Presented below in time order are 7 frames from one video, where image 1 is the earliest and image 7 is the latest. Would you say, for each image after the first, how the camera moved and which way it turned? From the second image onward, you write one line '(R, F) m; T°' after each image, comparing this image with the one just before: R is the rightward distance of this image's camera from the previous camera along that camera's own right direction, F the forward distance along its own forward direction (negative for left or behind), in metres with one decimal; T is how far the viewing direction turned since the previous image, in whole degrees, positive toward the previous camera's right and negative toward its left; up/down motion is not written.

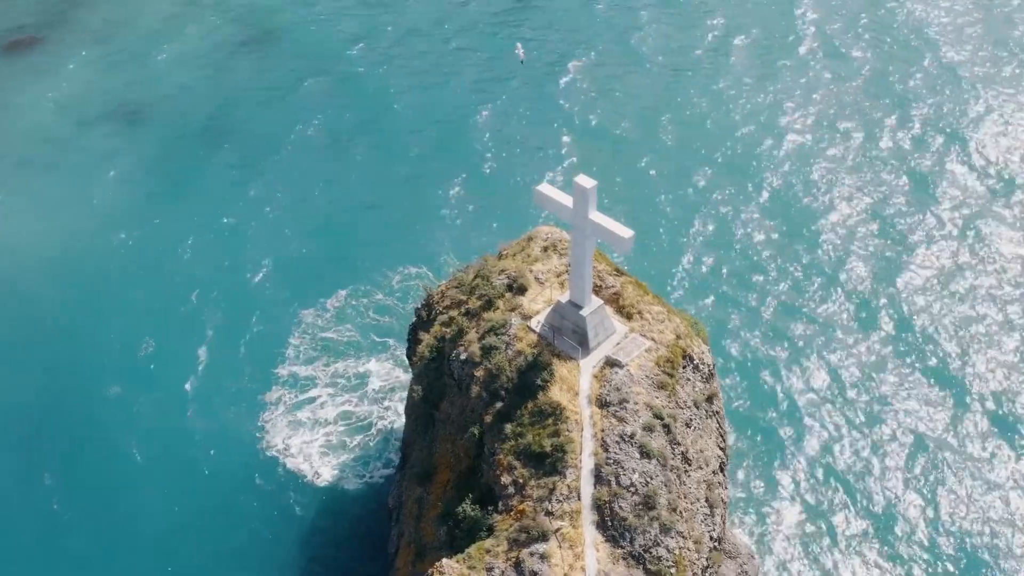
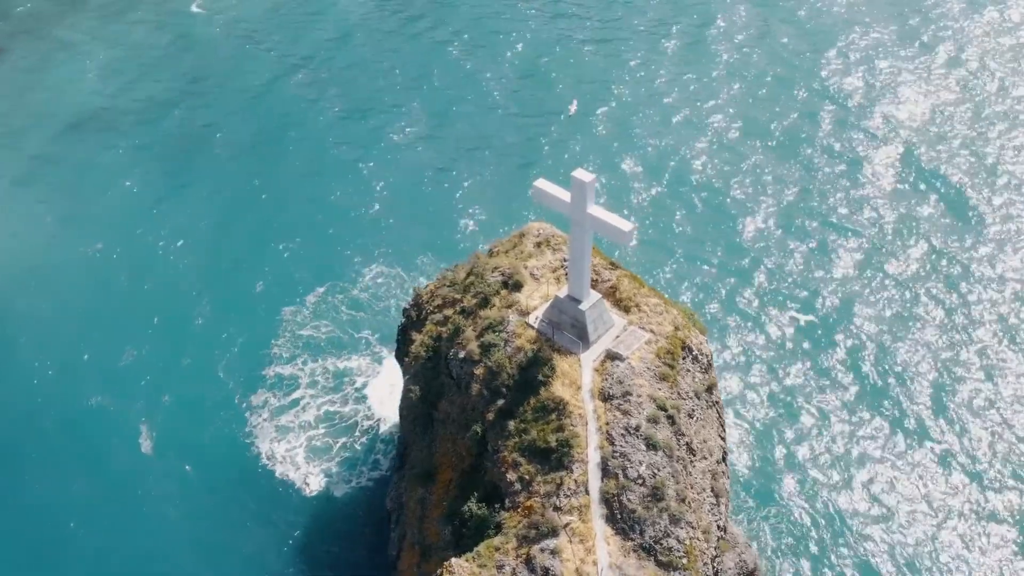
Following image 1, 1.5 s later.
(-1.1, +0.1) m; +2°
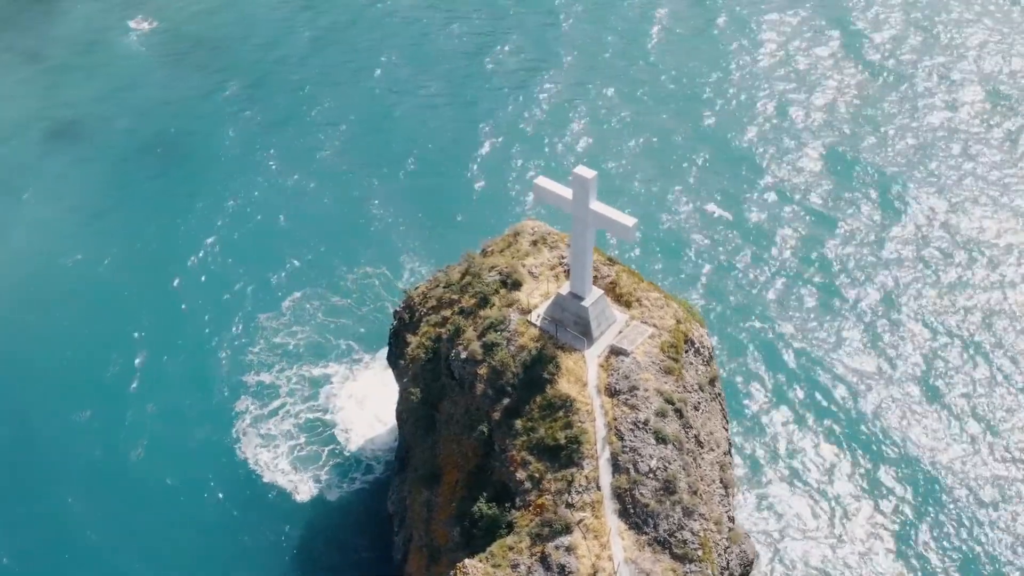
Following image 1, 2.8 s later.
(-1.3, +0.1) m; +2°
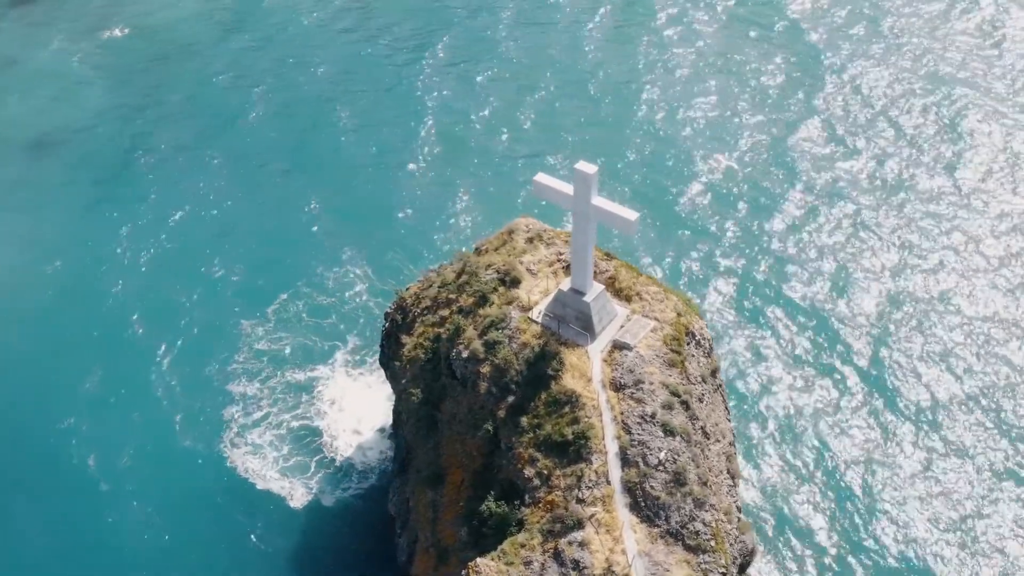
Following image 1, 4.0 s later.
(-1.2, +0.1) m; +2°
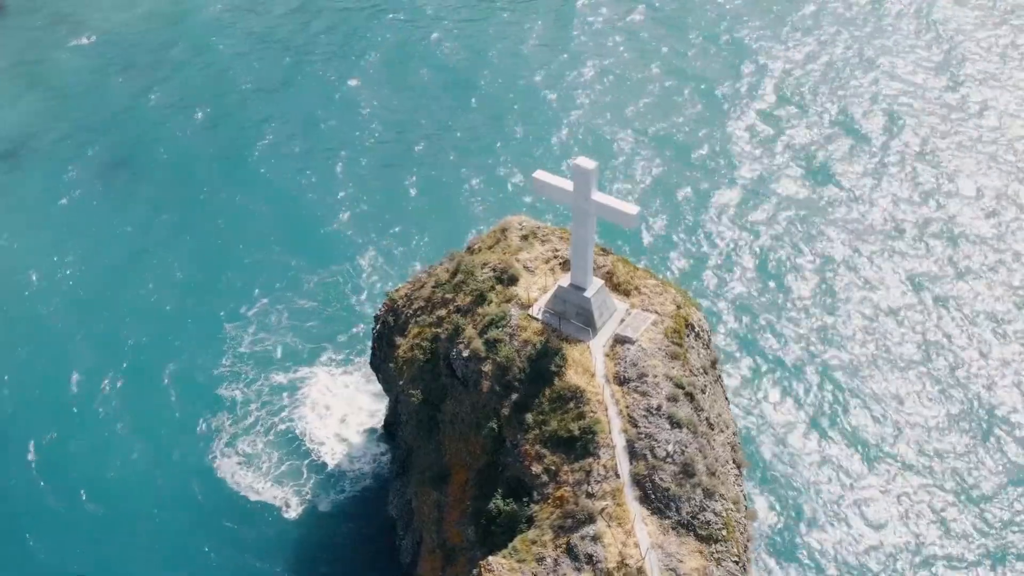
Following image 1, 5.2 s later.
(-1.2, 0.0) m; +2°
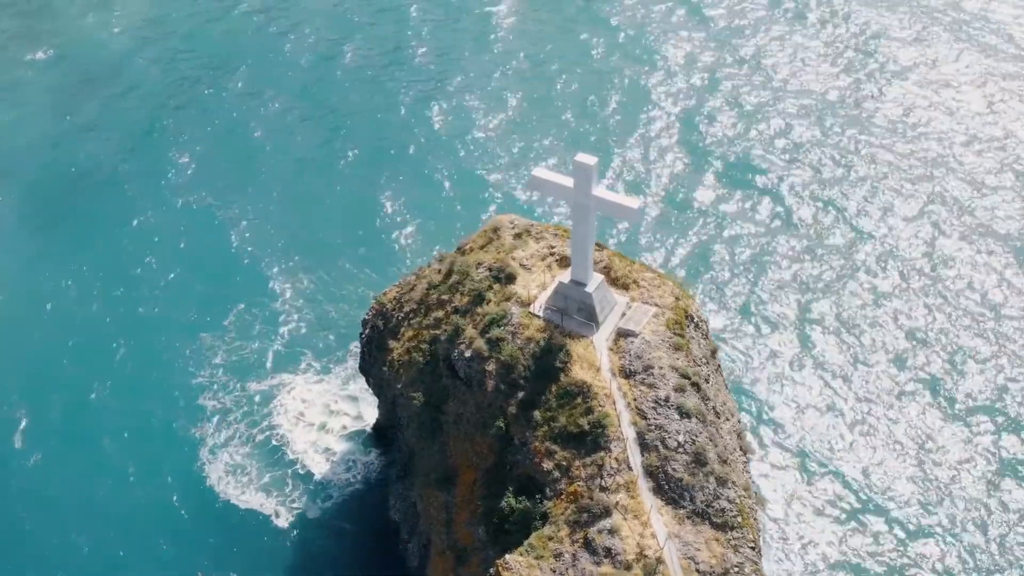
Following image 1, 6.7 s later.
(-1.6, 0.0) m; +2°
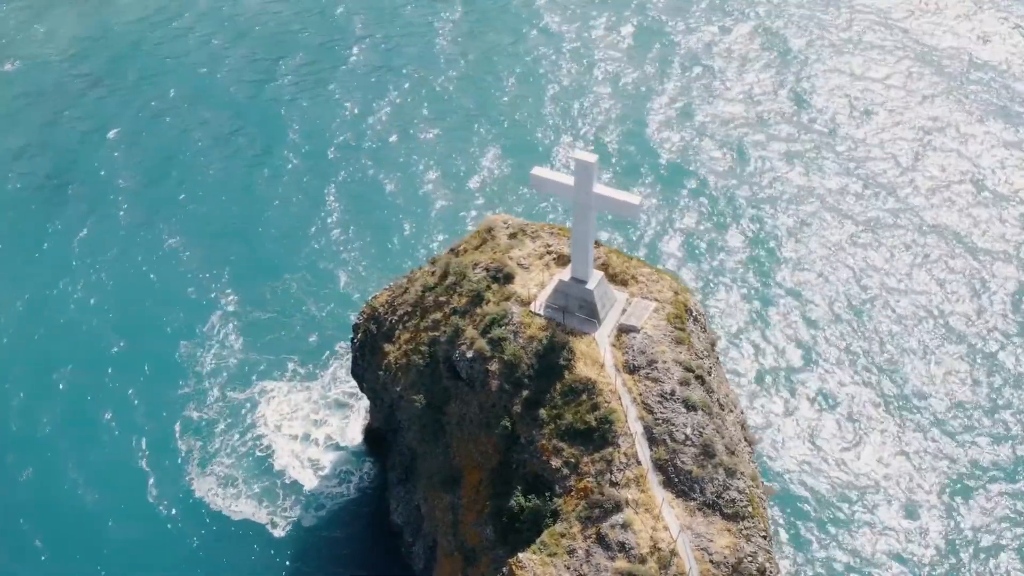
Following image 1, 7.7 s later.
(-1.3, -0.1) m; +2°
